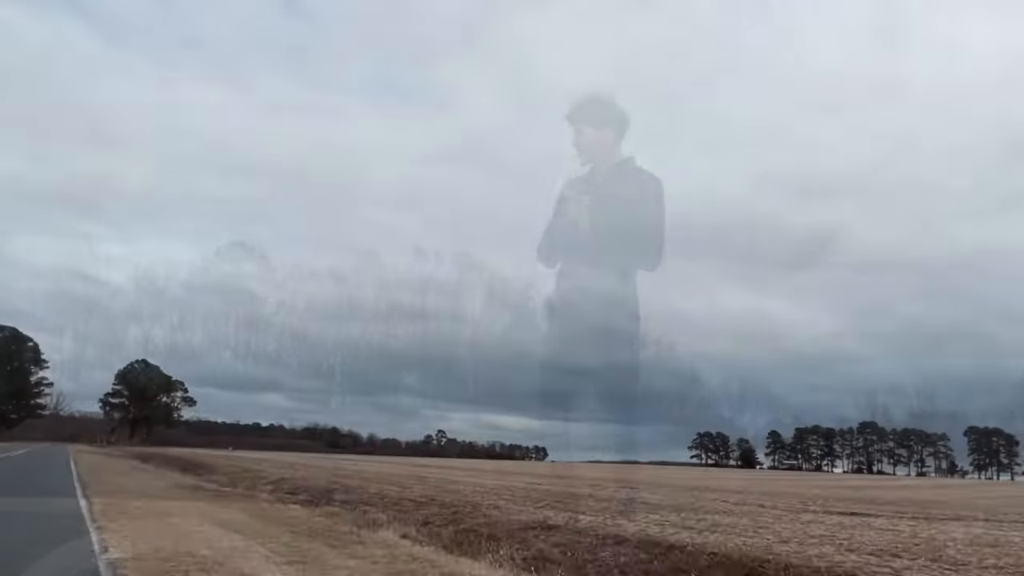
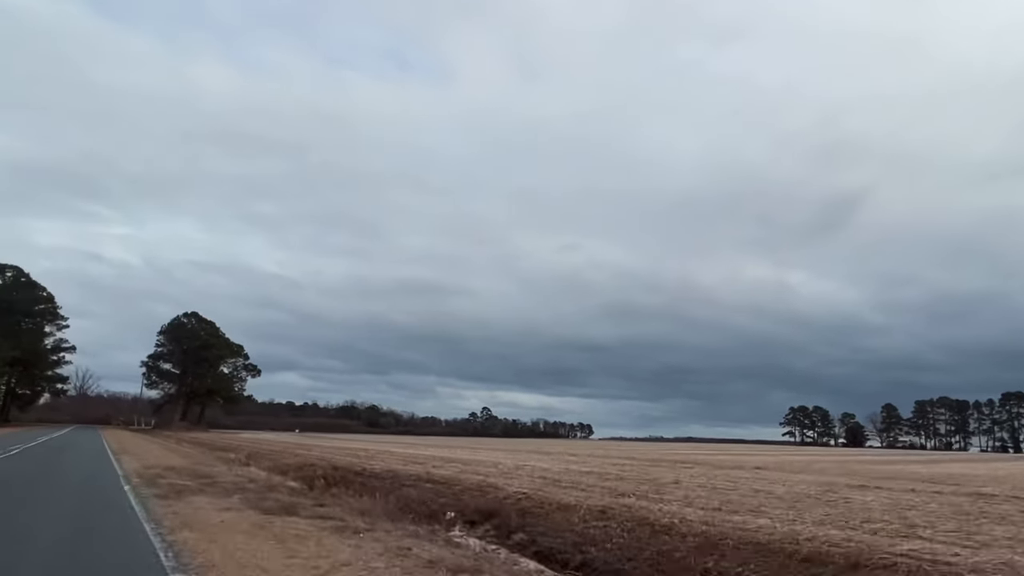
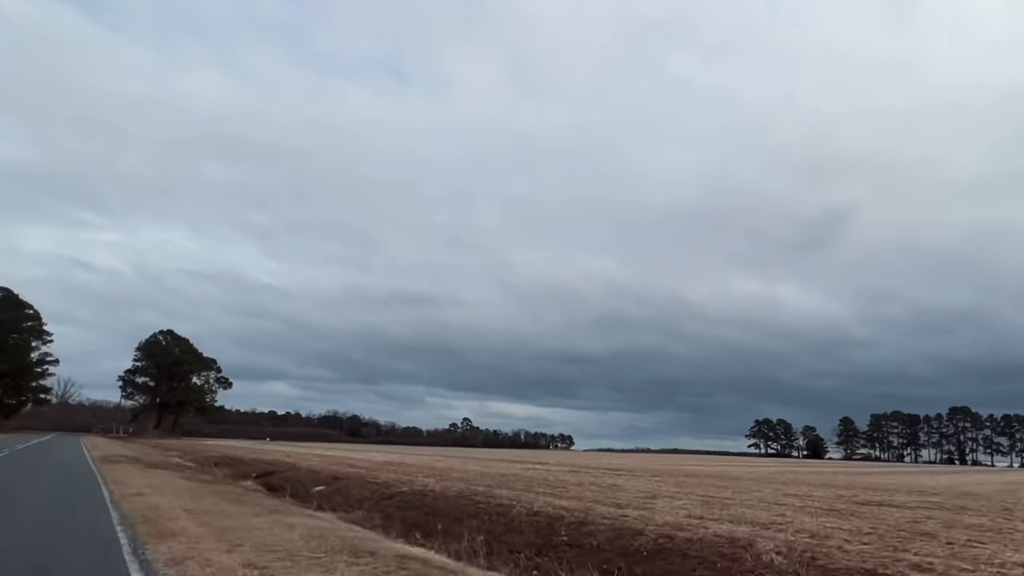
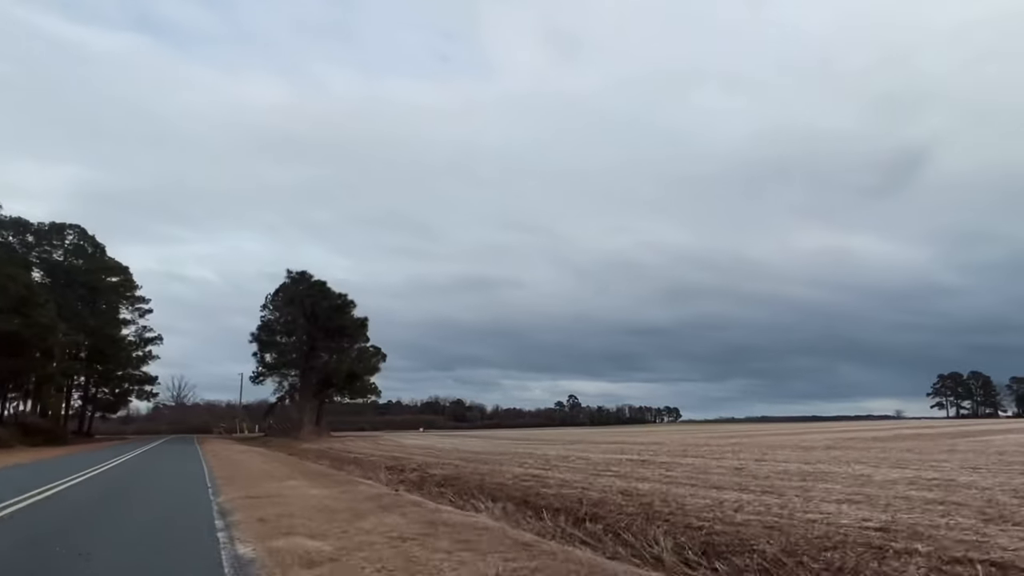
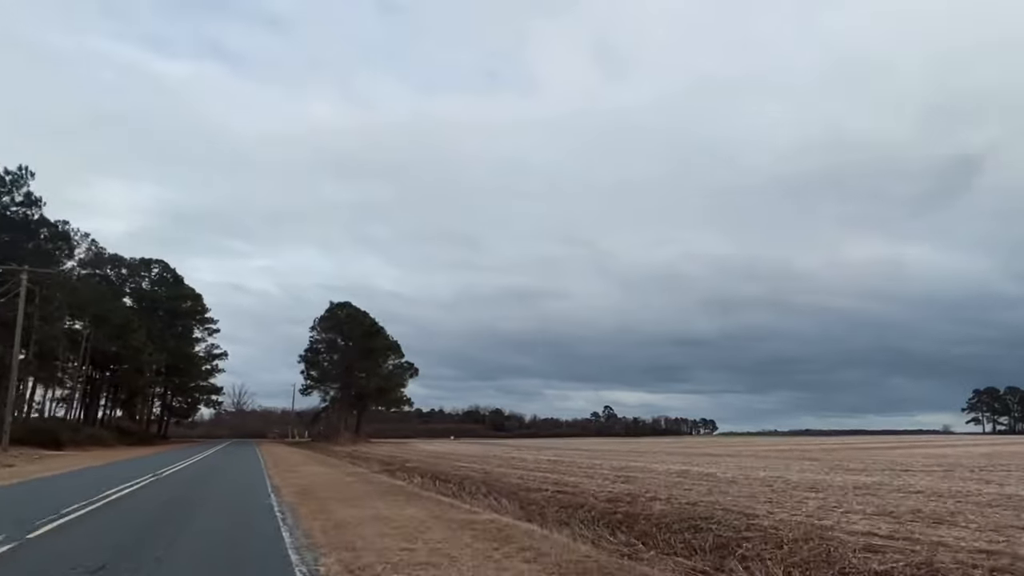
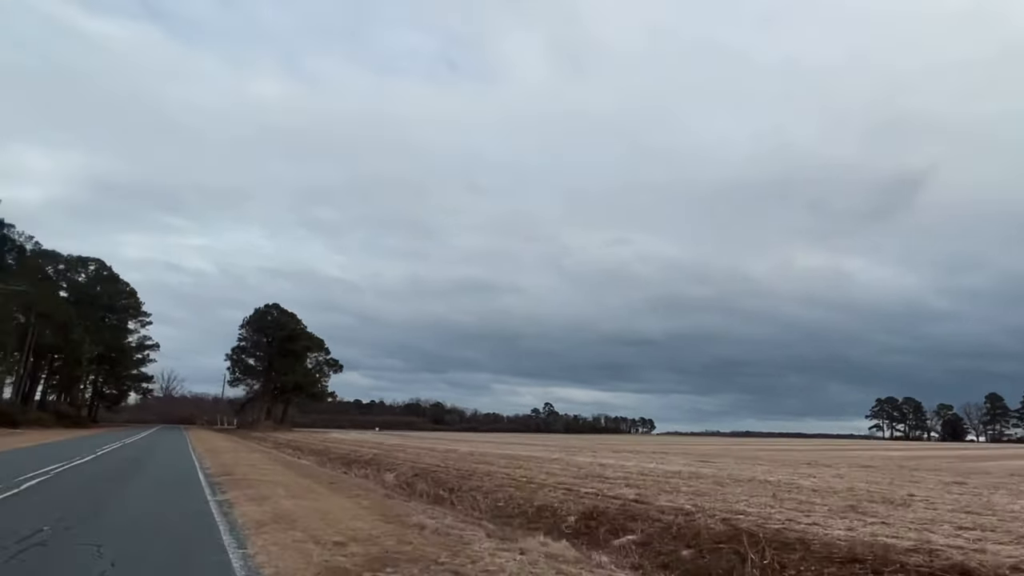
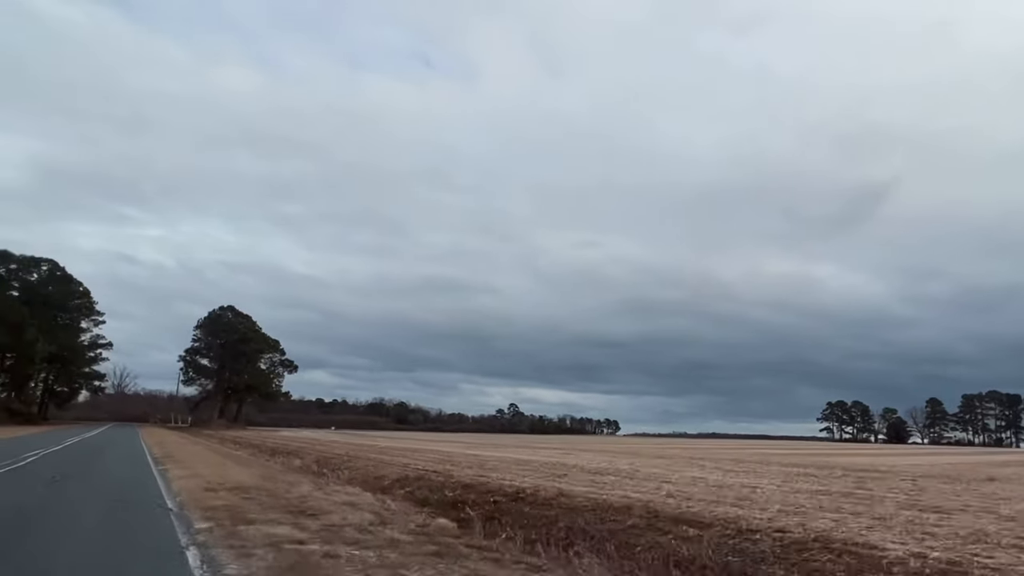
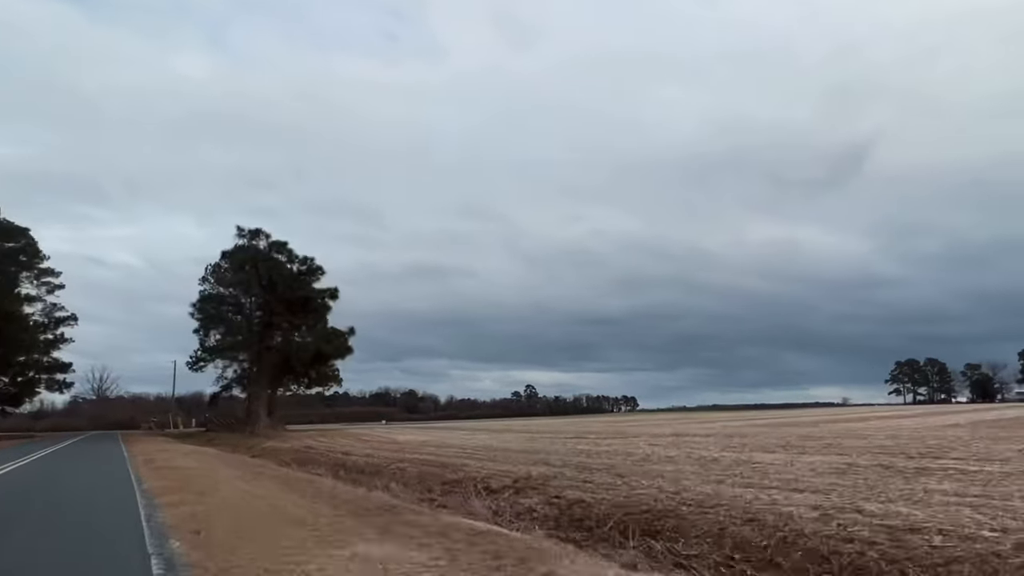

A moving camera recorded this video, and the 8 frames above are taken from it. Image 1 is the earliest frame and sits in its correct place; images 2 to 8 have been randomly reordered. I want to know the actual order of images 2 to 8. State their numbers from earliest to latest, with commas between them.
3, 2, 7, 6, 5, 4, 8
